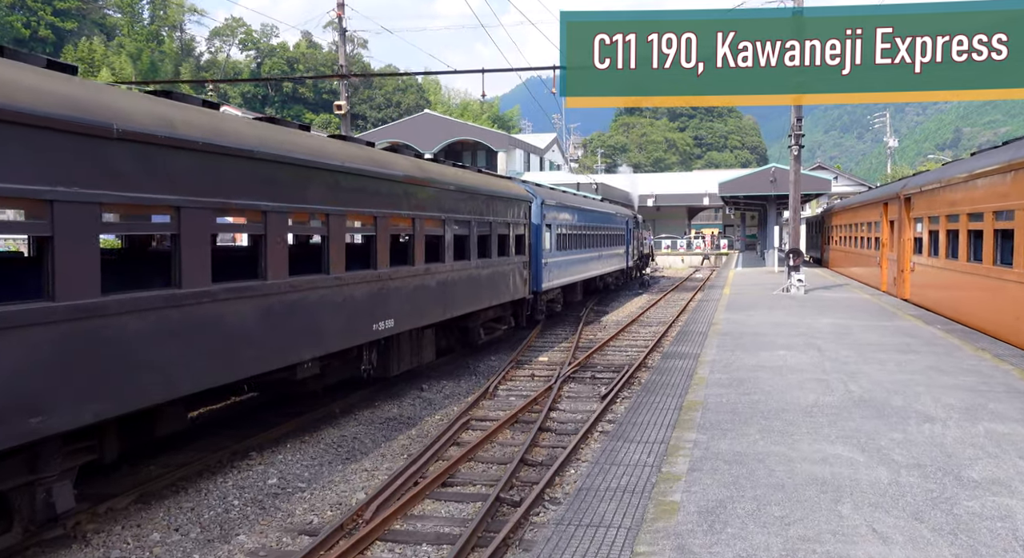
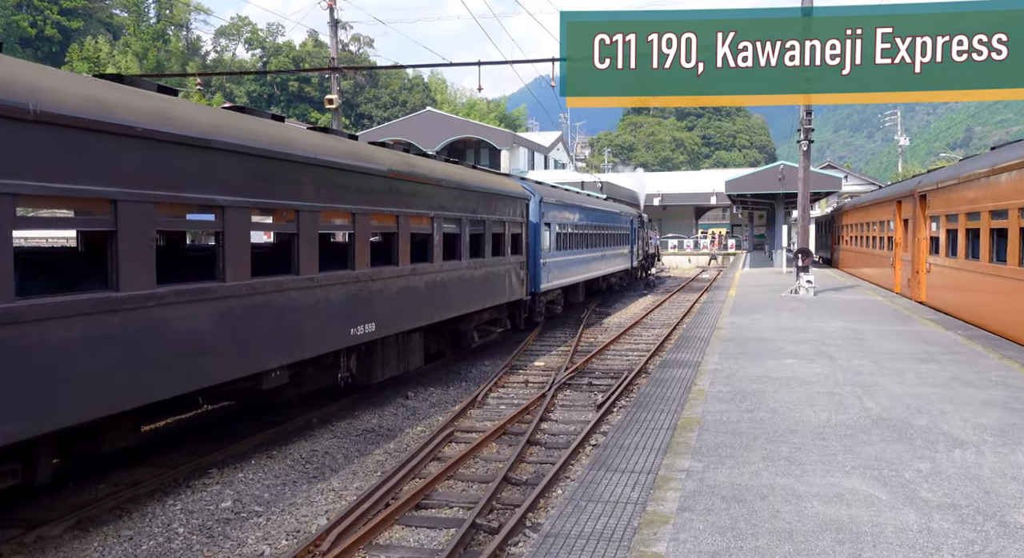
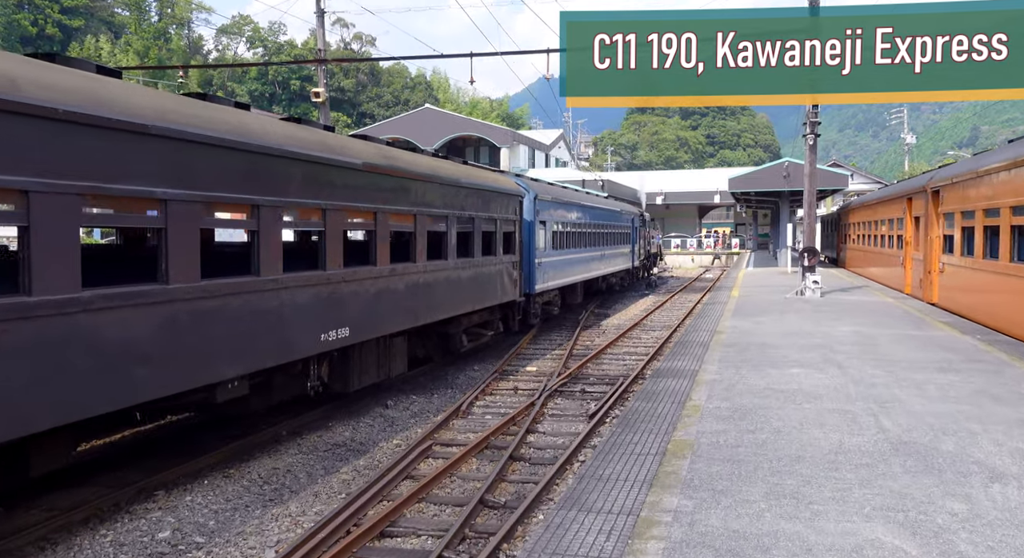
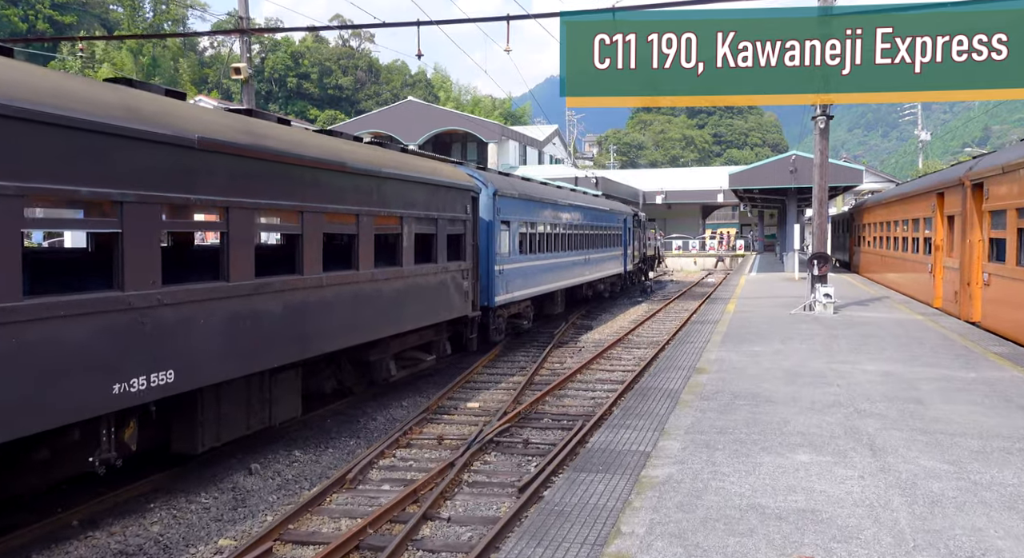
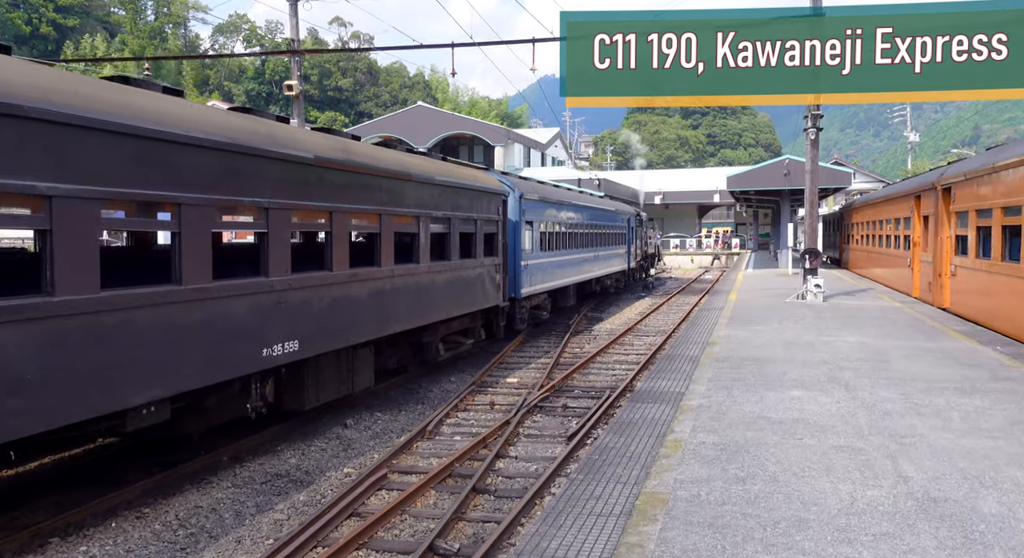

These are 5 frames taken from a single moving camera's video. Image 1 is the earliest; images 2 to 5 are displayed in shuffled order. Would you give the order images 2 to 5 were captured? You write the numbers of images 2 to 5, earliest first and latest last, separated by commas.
2, 3, 5, 4
